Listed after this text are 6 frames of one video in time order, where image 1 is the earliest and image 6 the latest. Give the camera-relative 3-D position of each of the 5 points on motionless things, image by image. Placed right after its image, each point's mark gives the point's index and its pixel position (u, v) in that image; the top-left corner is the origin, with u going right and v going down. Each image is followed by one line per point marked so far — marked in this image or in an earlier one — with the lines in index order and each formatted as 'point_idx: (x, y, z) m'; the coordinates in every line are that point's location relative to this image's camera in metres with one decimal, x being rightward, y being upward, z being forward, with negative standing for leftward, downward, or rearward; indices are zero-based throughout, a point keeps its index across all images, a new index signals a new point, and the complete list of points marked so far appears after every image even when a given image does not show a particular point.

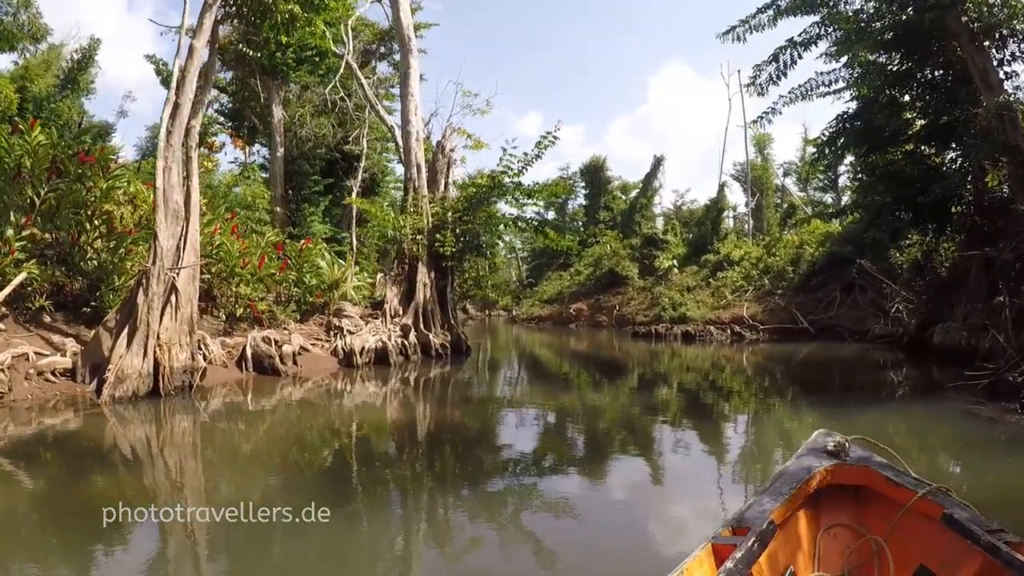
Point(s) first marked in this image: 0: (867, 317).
0: (+9.7, -0.8, +18.2) m
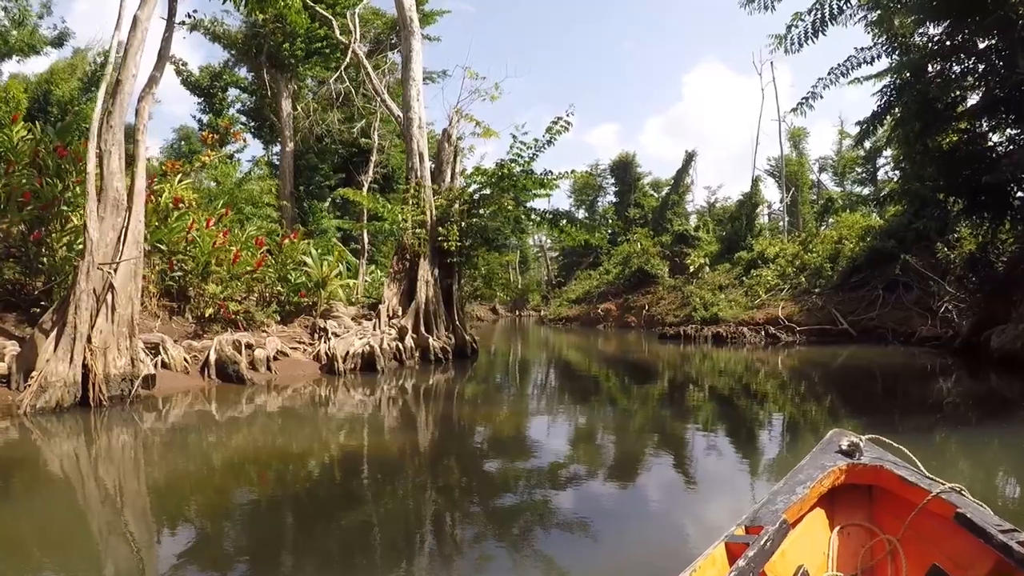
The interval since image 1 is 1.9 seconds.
0: (+10.1, -0.7, +16.8) m
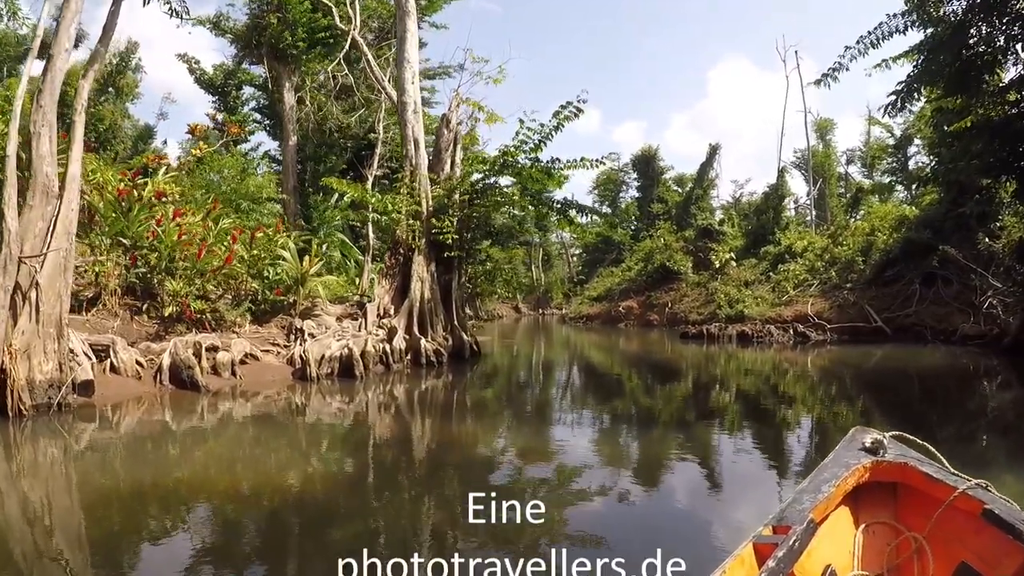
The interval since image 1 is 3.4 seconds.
0: (+10.3, -0.6, +15.6) m
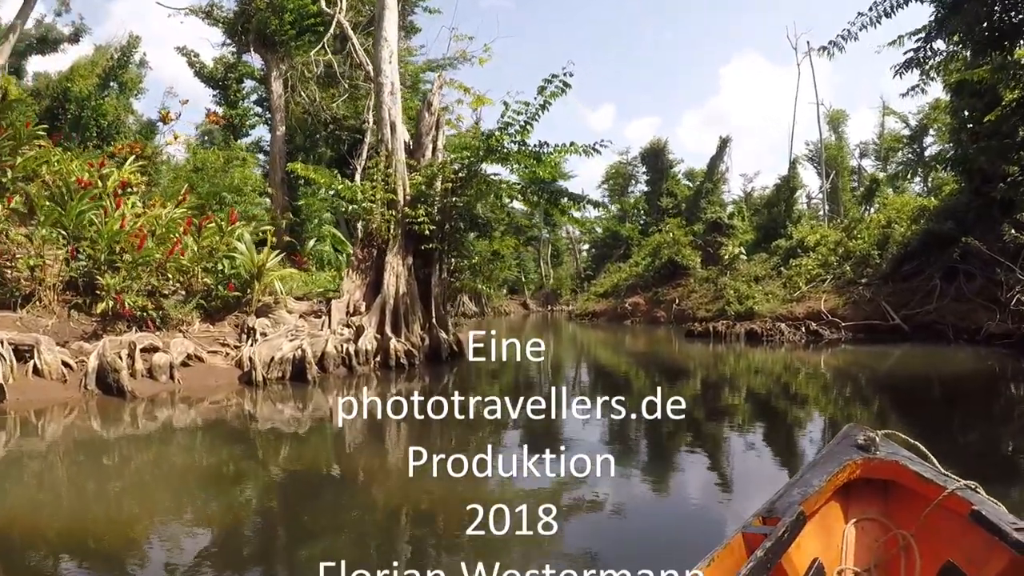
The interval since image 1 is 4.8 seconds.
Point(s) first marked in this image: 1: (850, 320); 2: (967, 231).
0: (+10.2, -0.5, +14.7) m
1: (+8.5, -0.8, +16.8) m
2: (+10.4, +1.3, +15.2) m
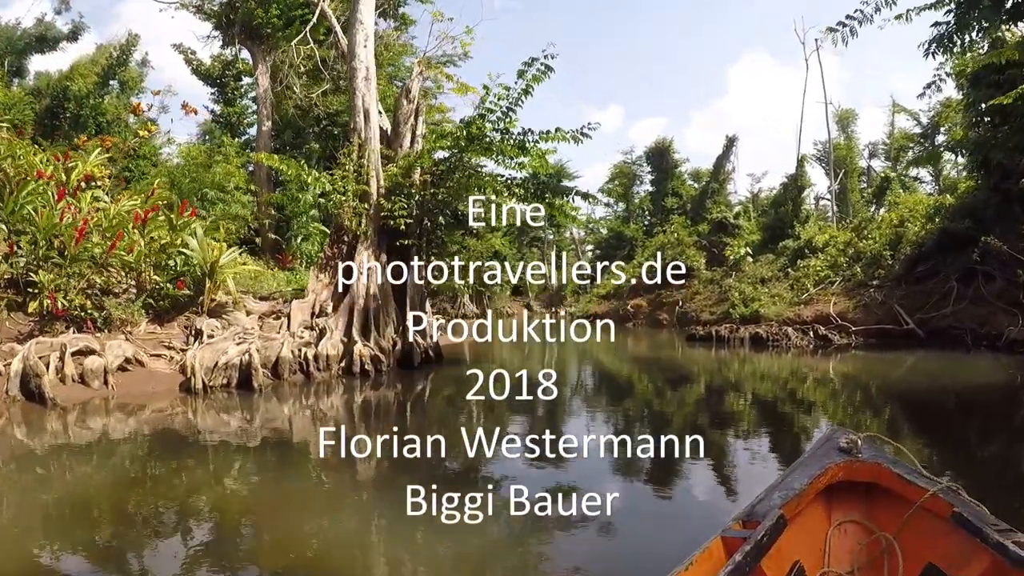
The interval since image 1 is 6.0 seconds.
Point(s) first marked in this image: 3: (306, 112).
0: (+10.0, -0.6, +13.9) m
1: (+8.4, -0.9, +16.1) m
2: (+10.2, +1.2, +14.5) m
3: (-5.4, +4.6, +17.3) m
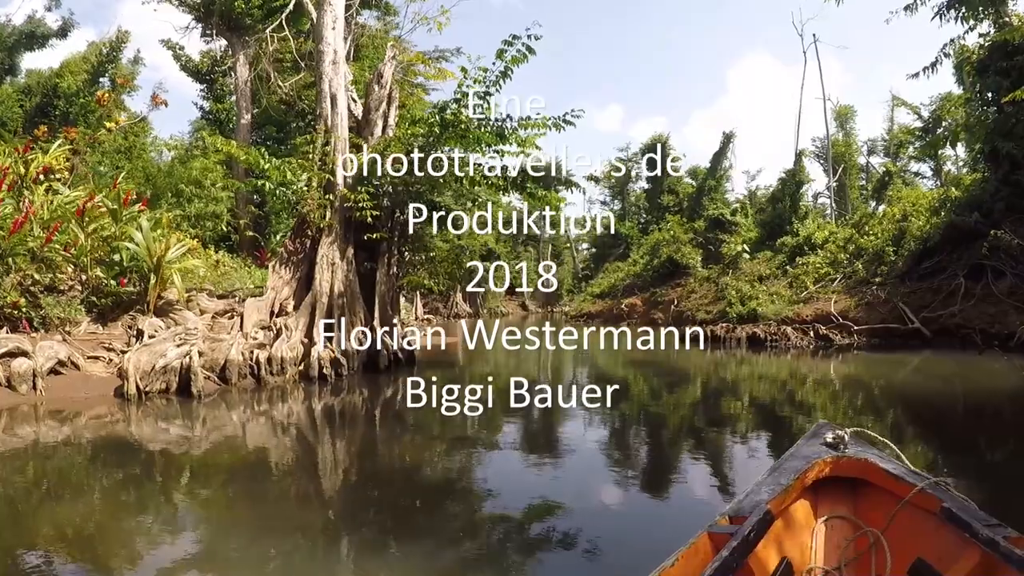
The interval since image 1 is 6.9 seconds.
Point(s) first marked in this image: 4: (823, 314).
0: (+9.8, -0.5, +13.4) m
1: (+8.2, -0.8, +15.5) m
2: (+10.0, +1.3, +13.9) m
3: (-5.6, +4.6, +16.8) m
4: (+7.6, -0.6, +16.3) m
